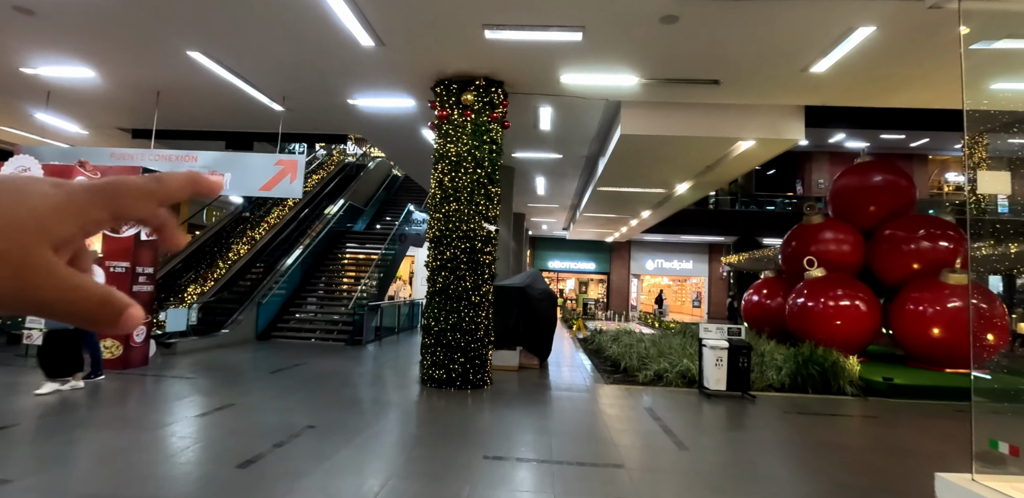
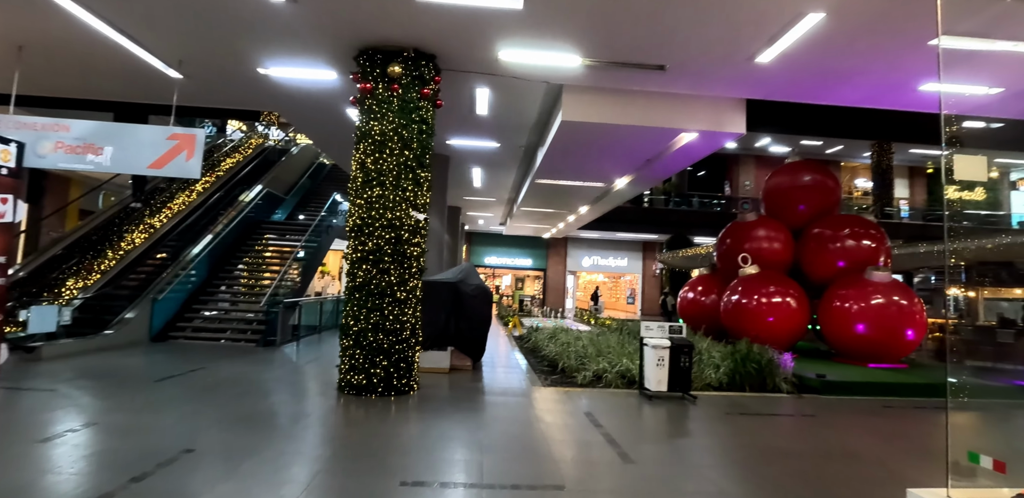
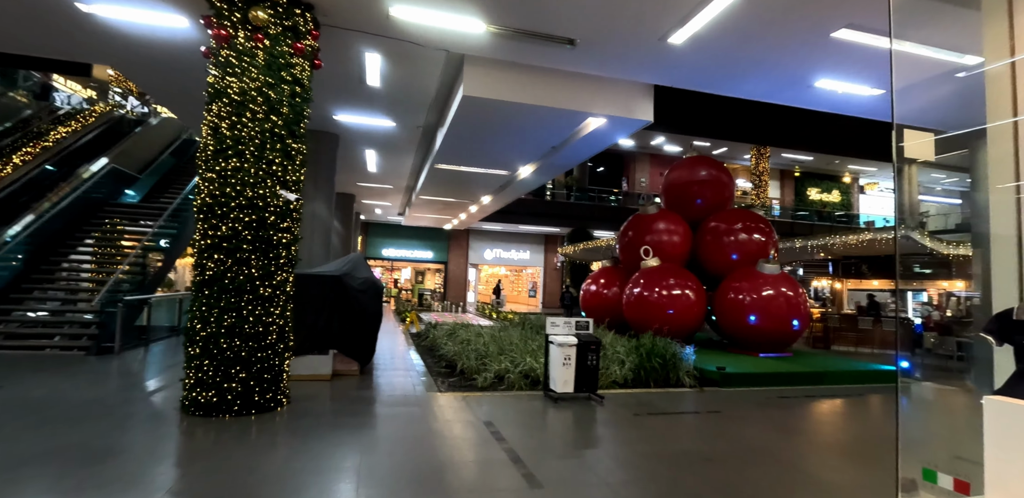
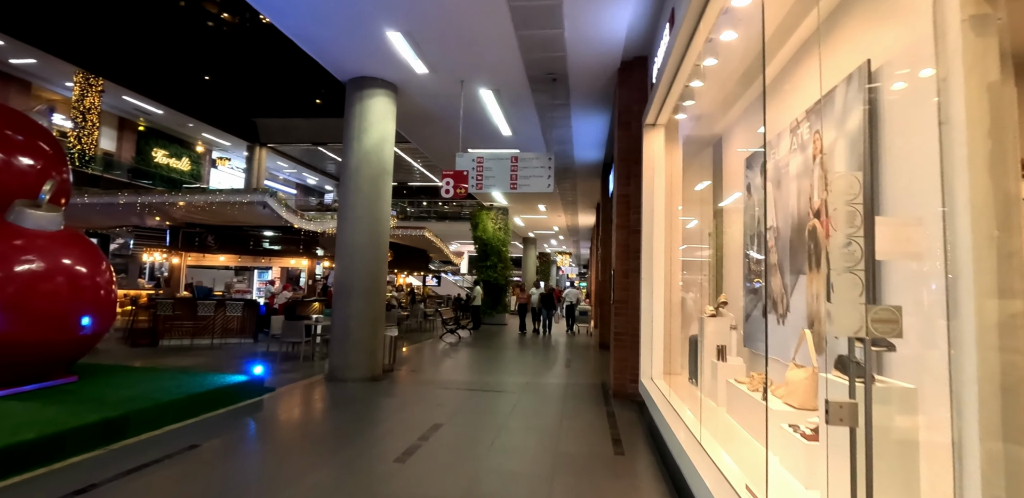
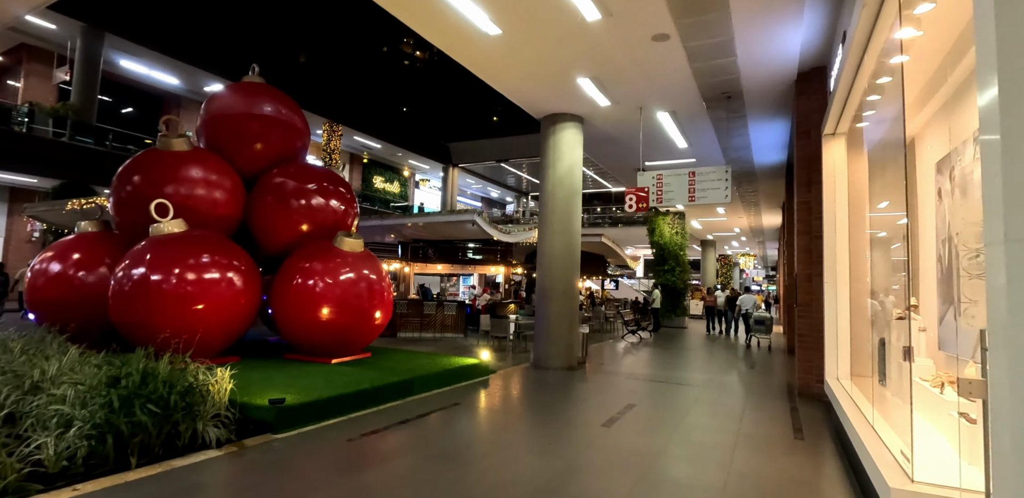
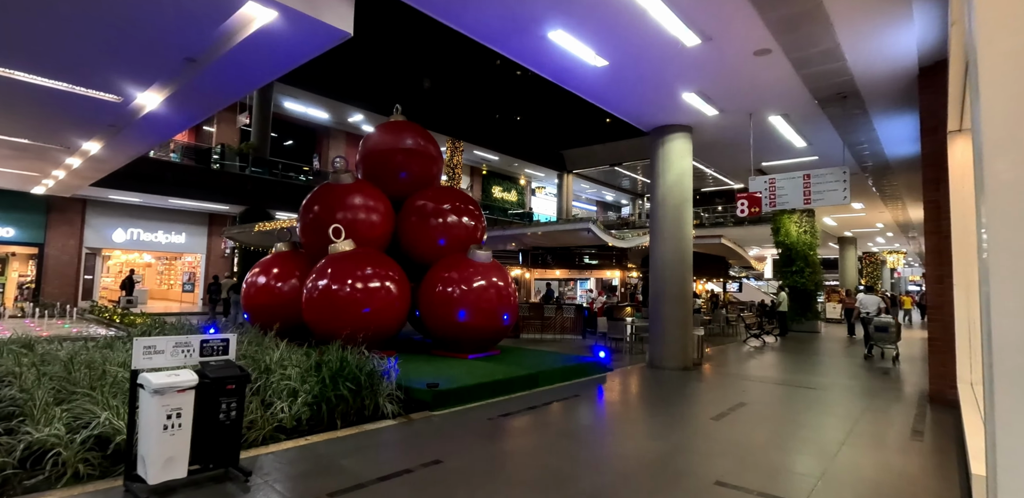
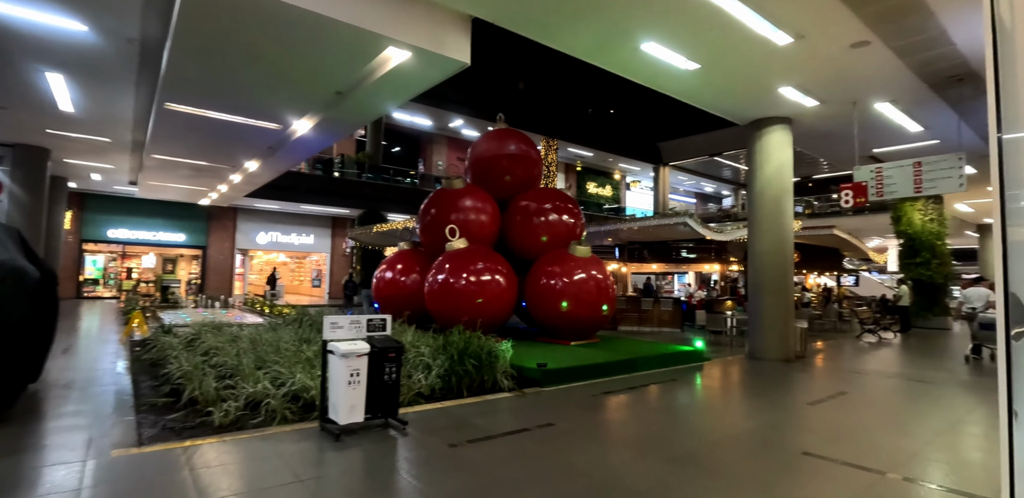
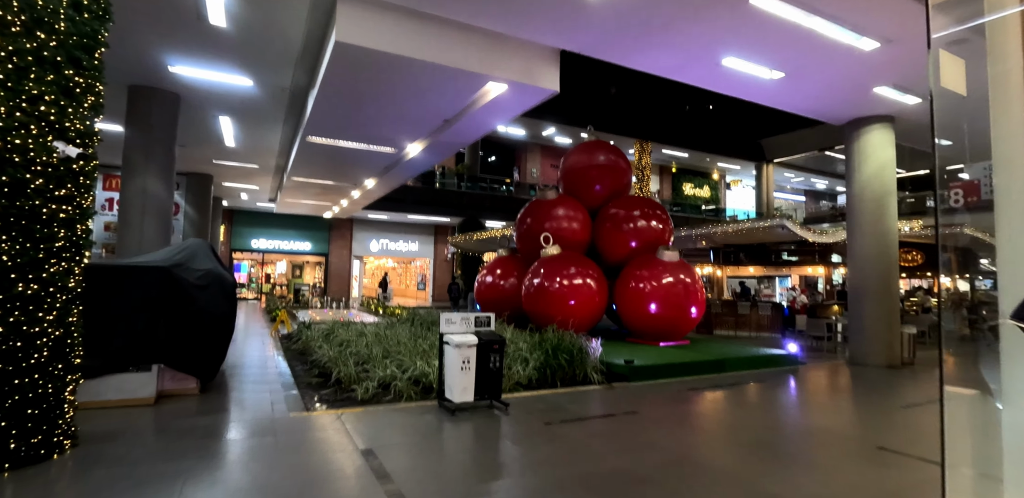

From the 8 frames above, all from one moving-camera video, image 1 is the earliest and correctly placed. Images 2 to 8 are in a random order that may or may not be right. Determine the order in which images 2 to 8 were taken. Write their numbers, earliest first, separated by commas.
2, 3, 8, 7, 6, 5, 4
